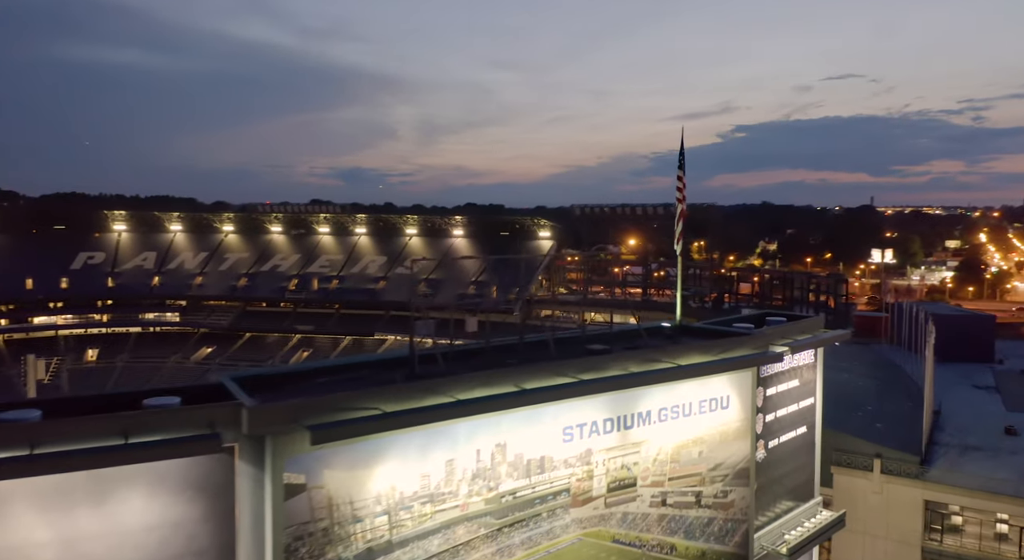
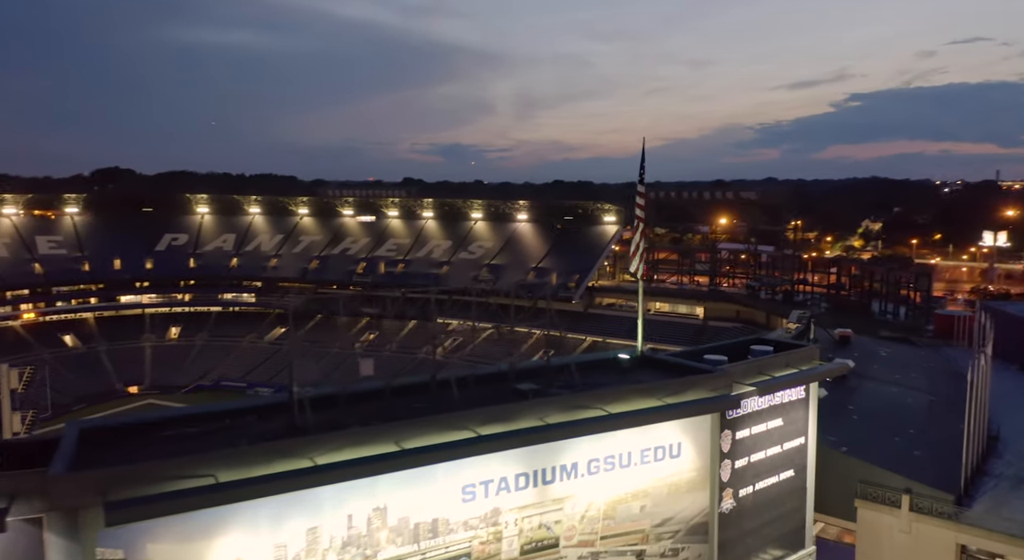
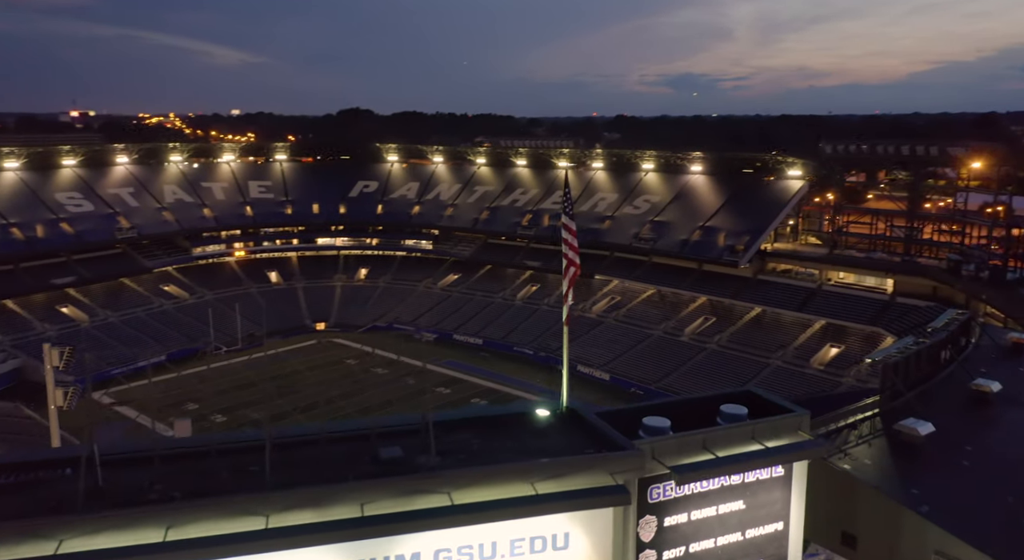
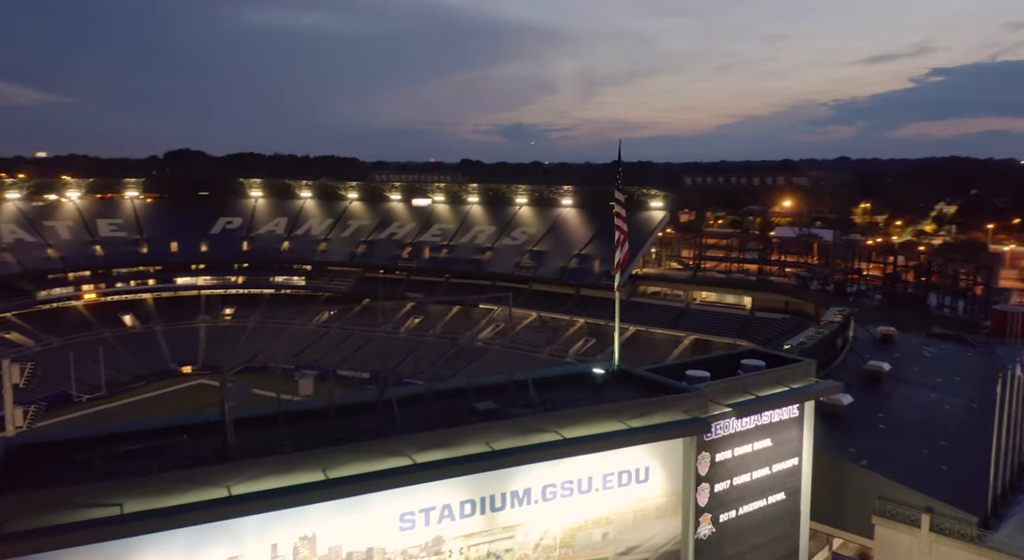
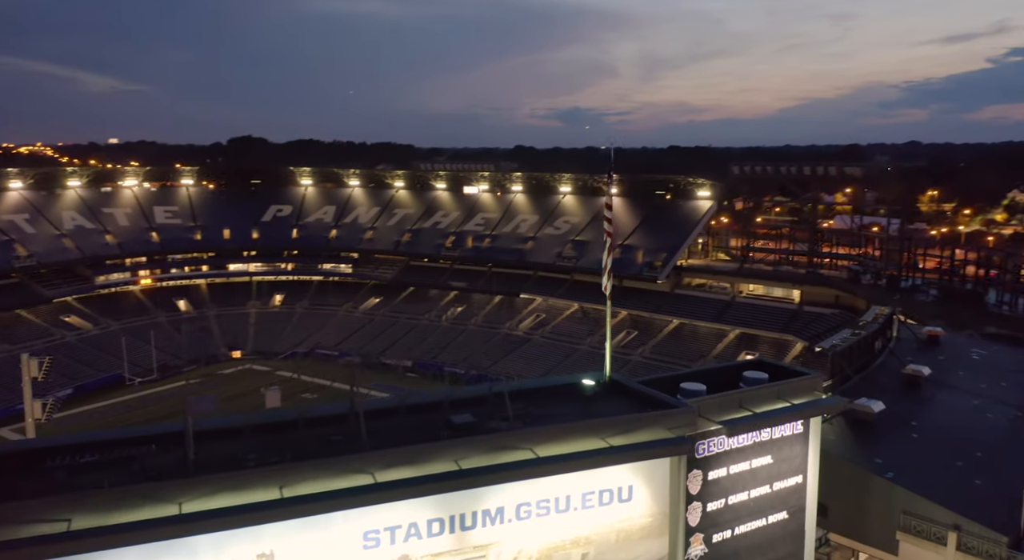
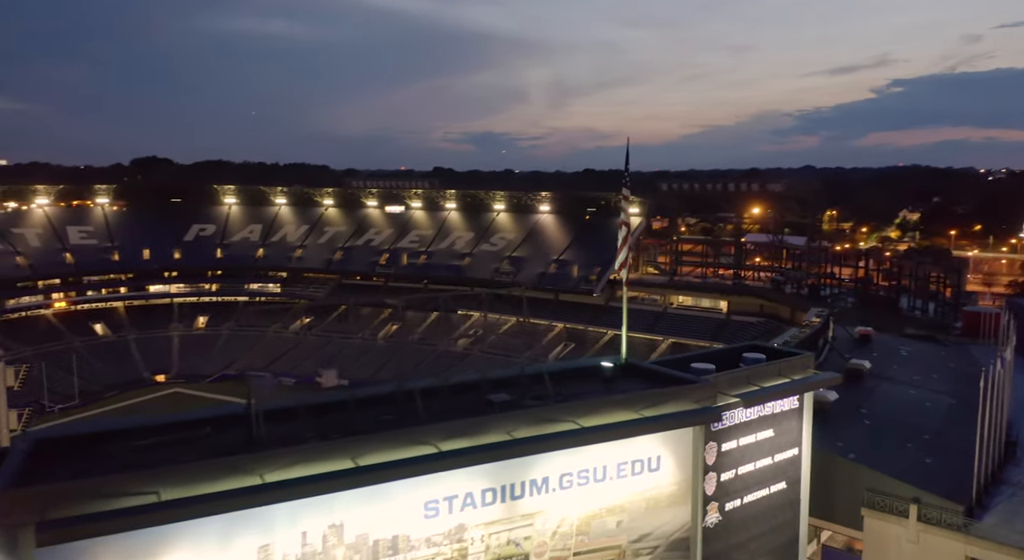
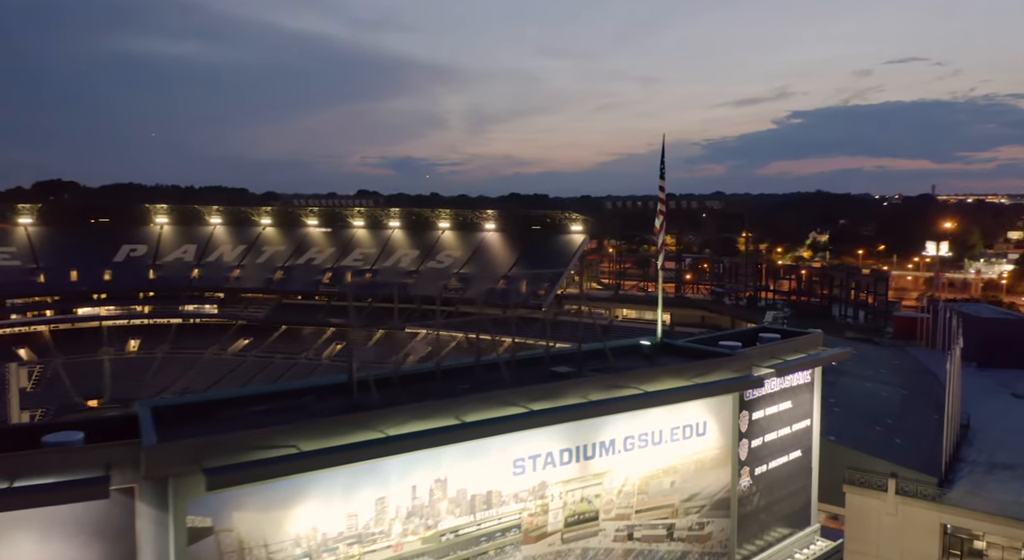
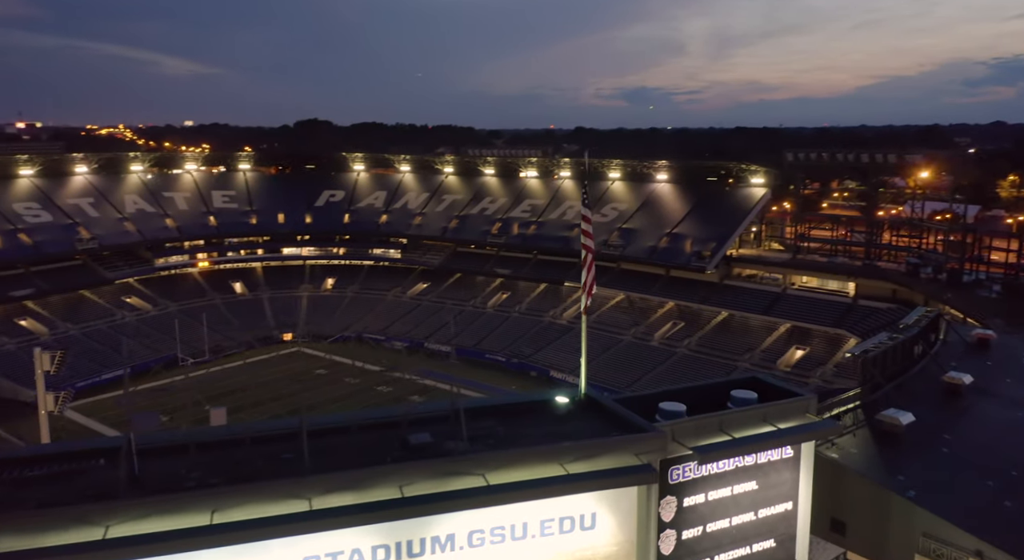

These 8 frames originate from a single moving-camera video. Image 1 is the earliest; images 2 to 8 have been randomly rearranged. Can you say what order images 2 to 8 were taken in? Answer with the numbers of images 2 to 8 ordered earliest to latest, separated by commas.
7, 2, 6, 4, 5, 8, 3
